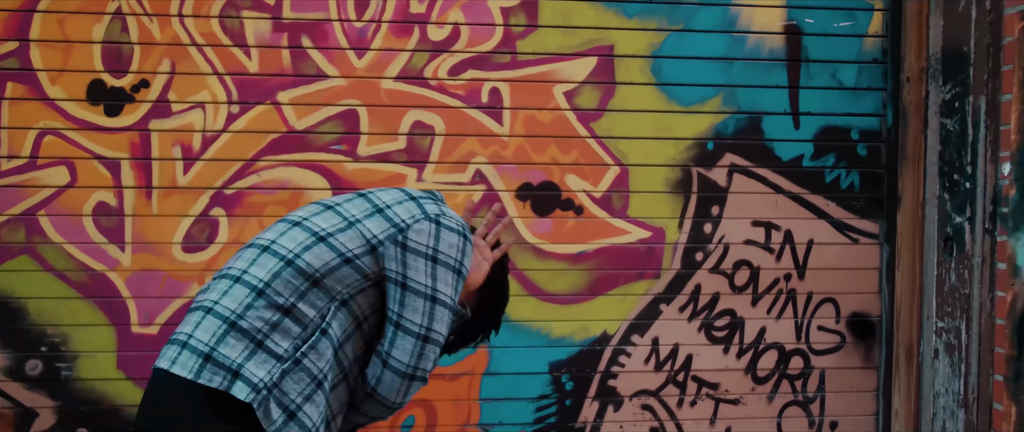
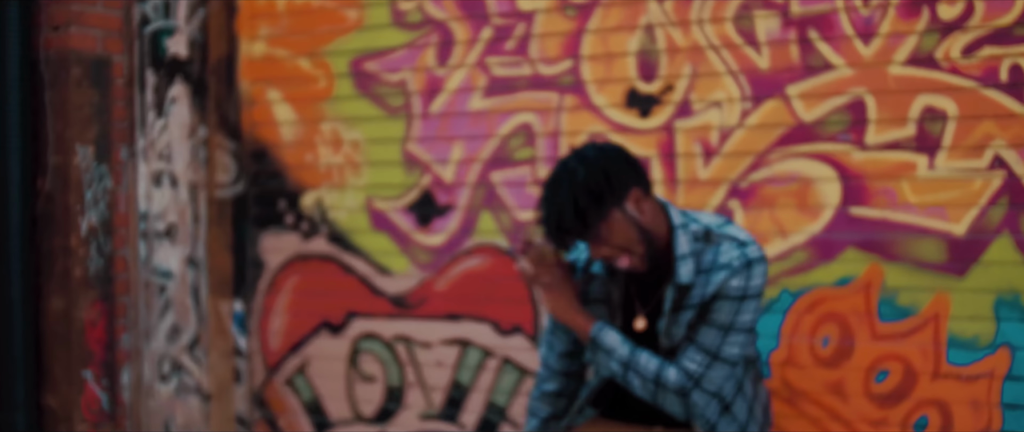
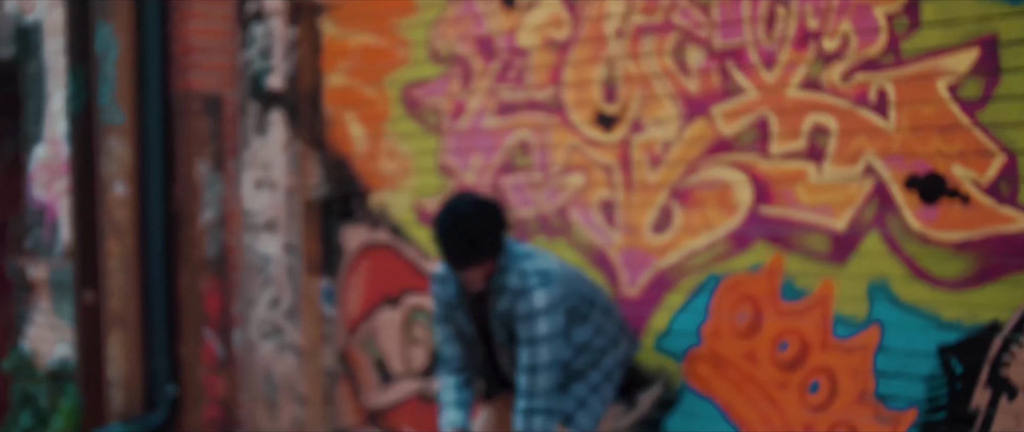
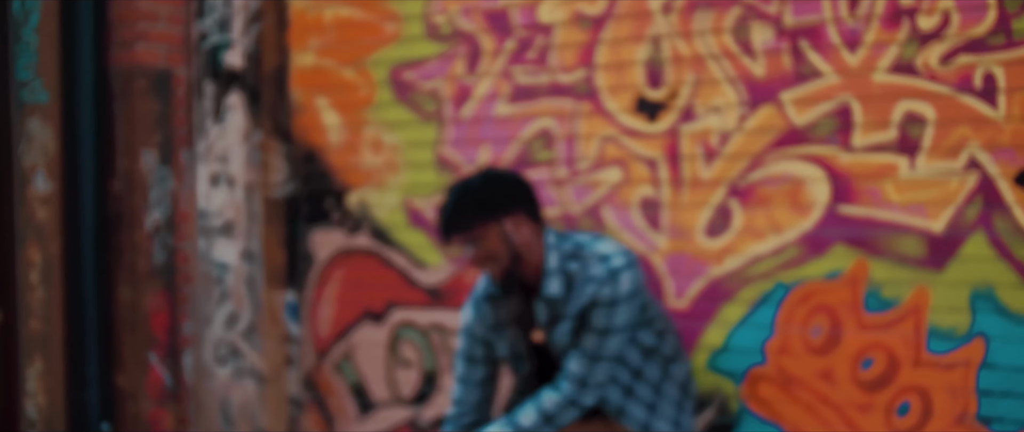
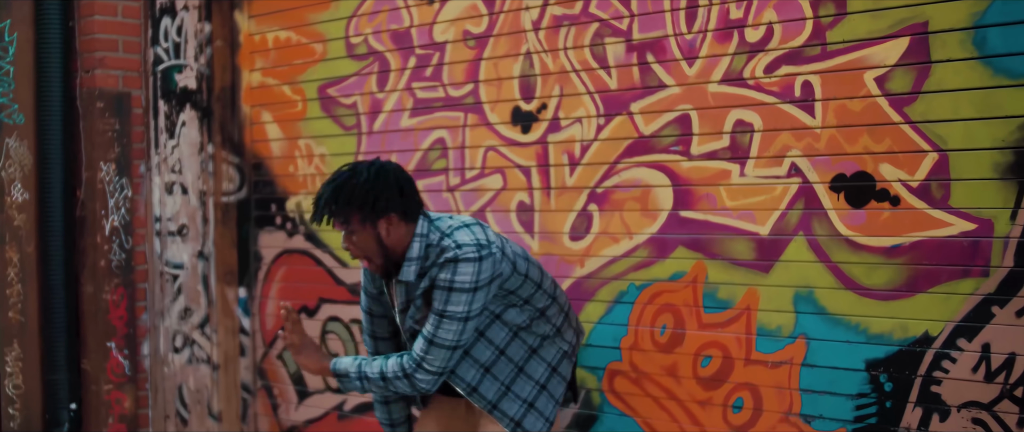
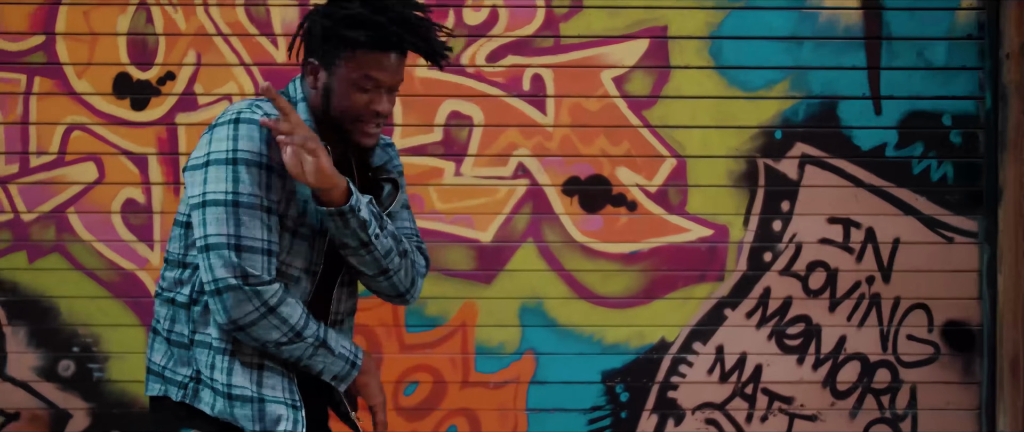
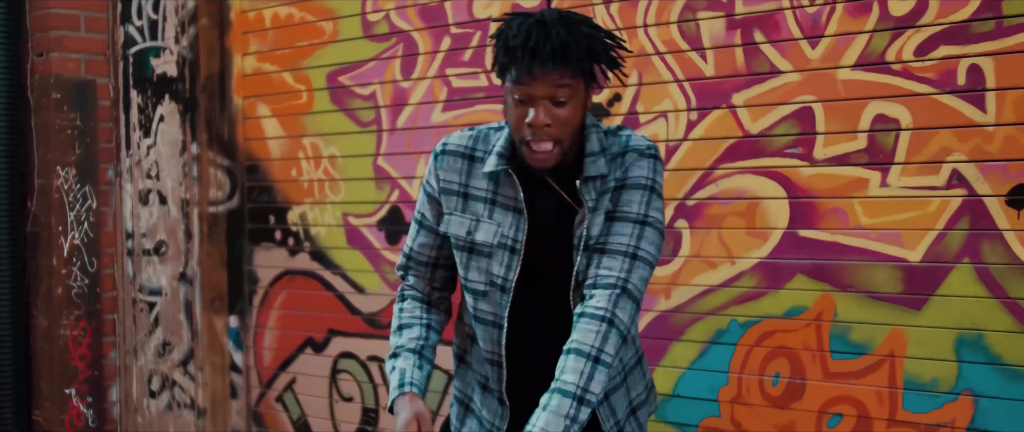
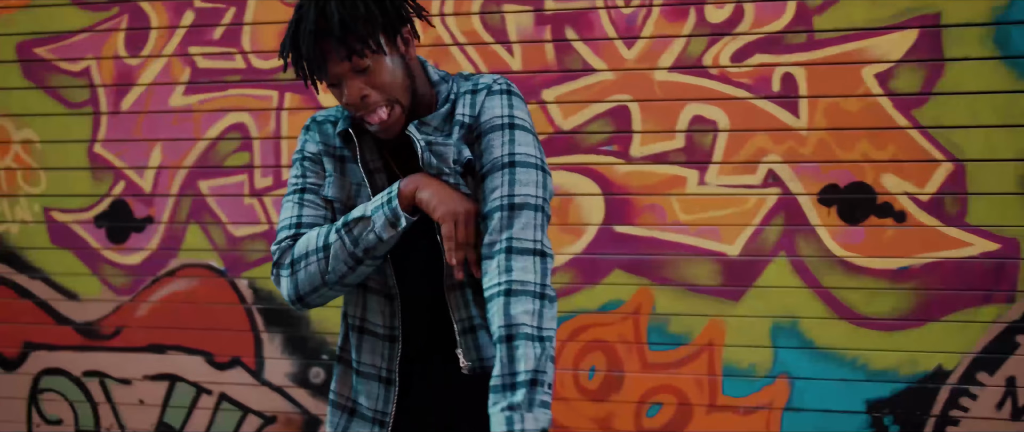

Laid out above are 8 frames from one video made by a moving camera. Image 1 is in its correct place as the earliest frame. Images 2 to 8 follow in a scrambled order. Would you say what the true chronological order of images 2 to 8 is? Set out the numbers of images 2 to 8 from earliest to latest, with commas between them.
6, 8, 7, 5, 3, 4, 2
